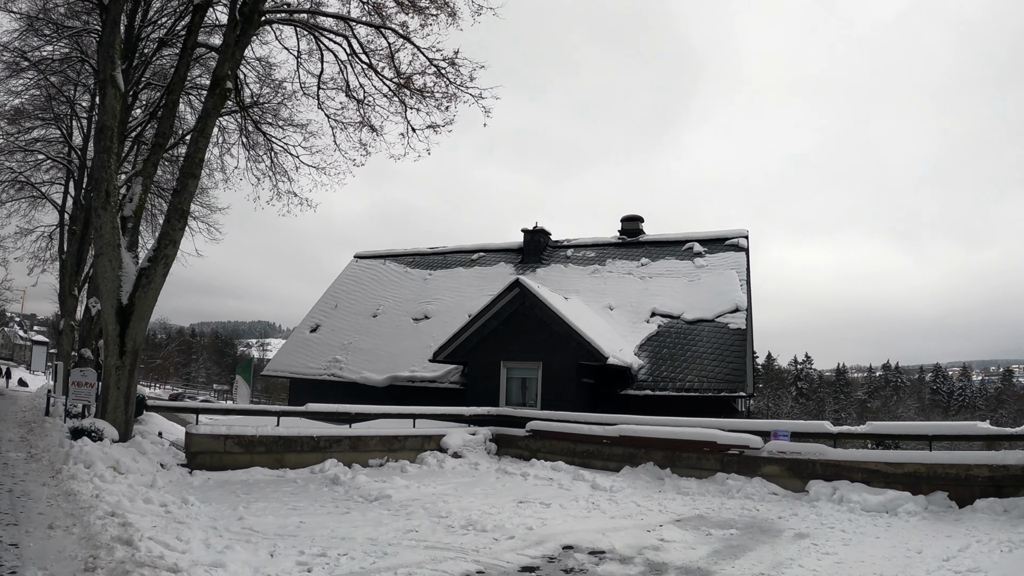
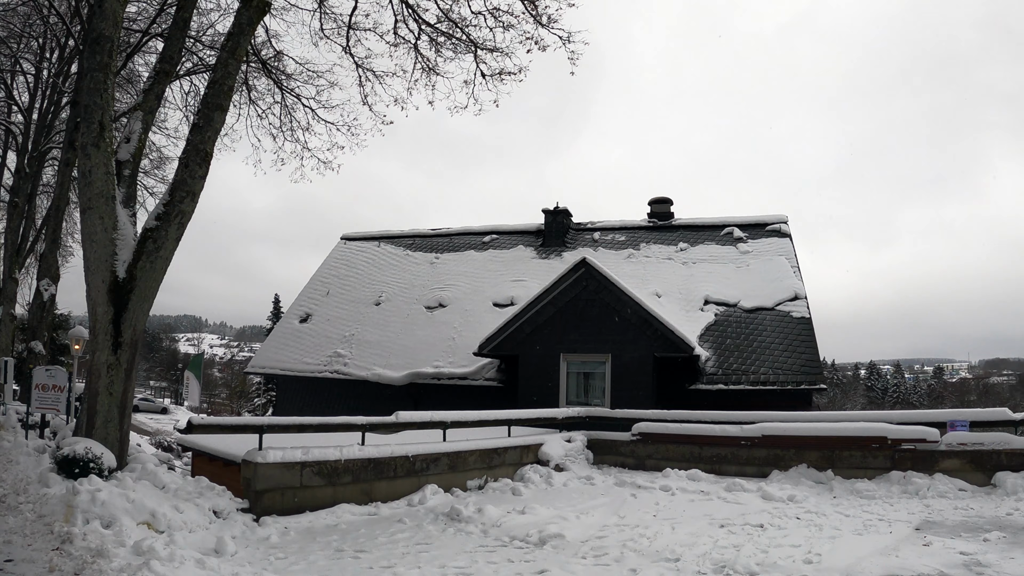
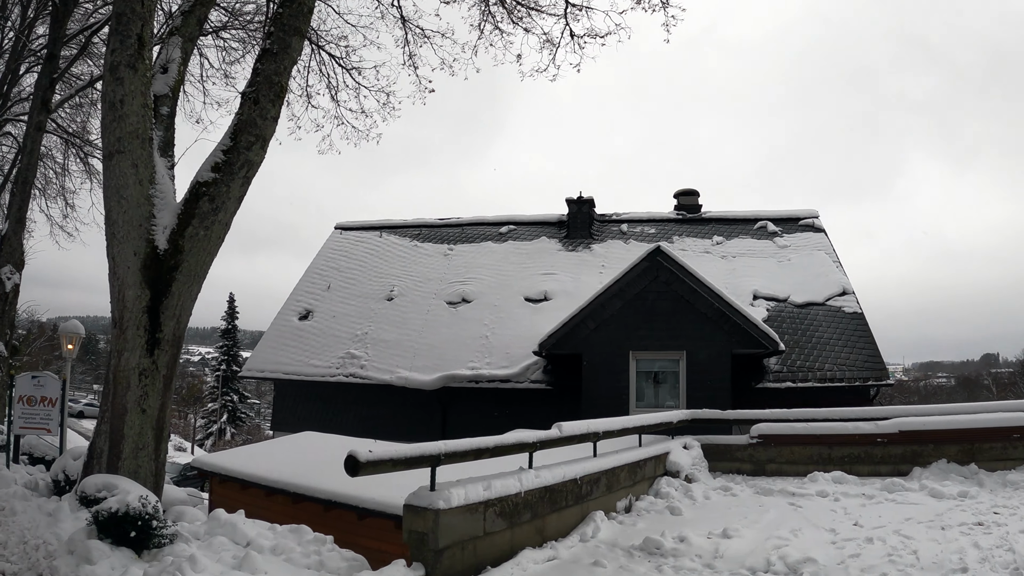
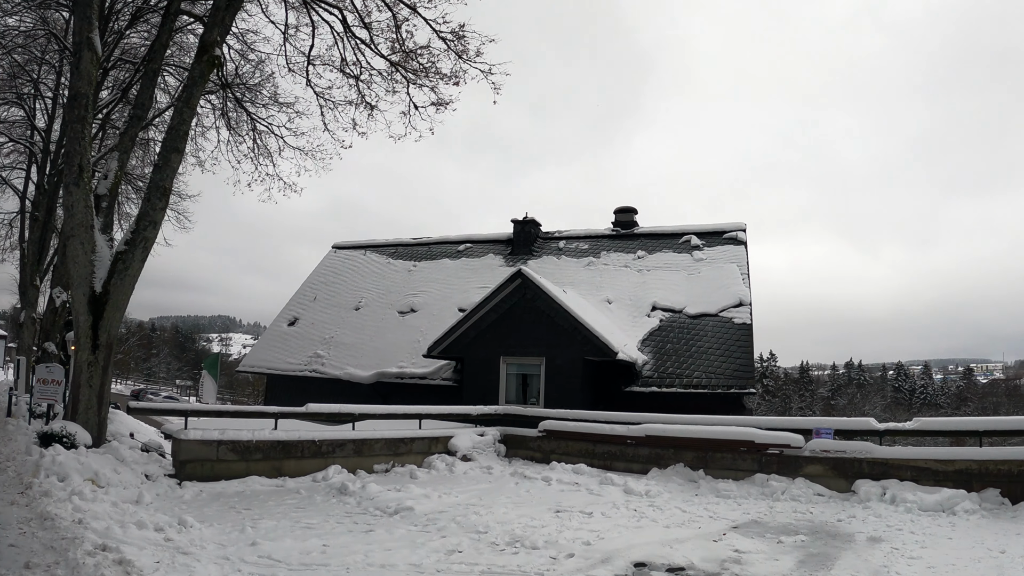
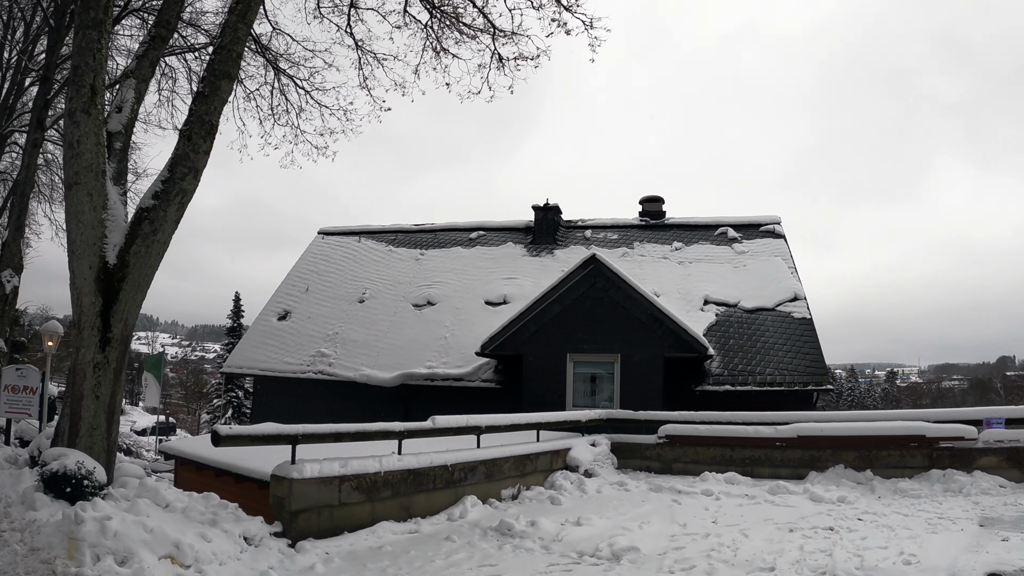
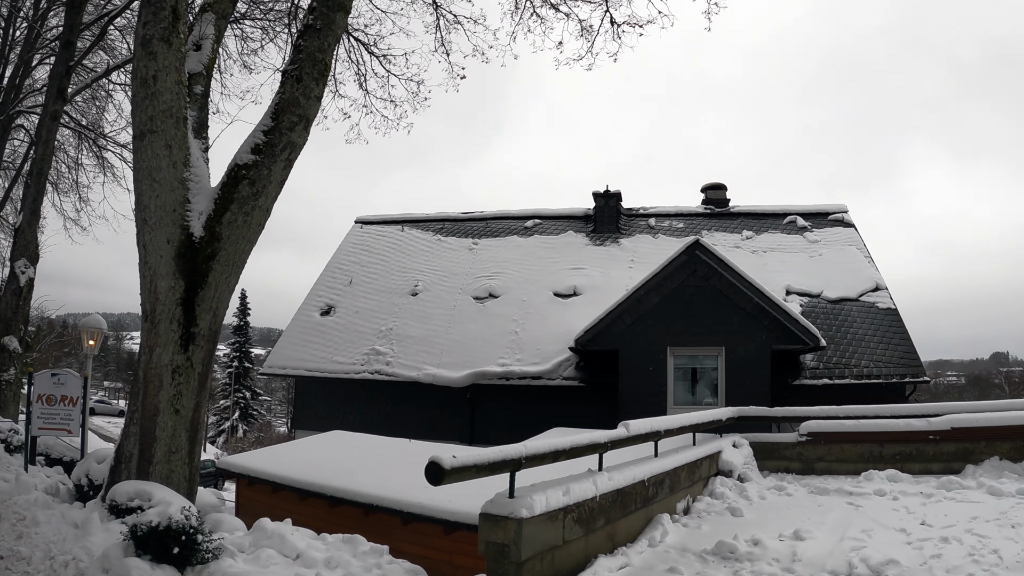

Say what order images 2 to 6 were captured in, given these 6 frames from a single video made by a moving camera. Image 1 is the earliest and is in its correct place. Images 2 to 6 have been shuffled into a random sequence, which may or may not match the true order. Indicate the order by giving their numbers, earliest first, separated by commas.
4, 2, 5, 3, 6
